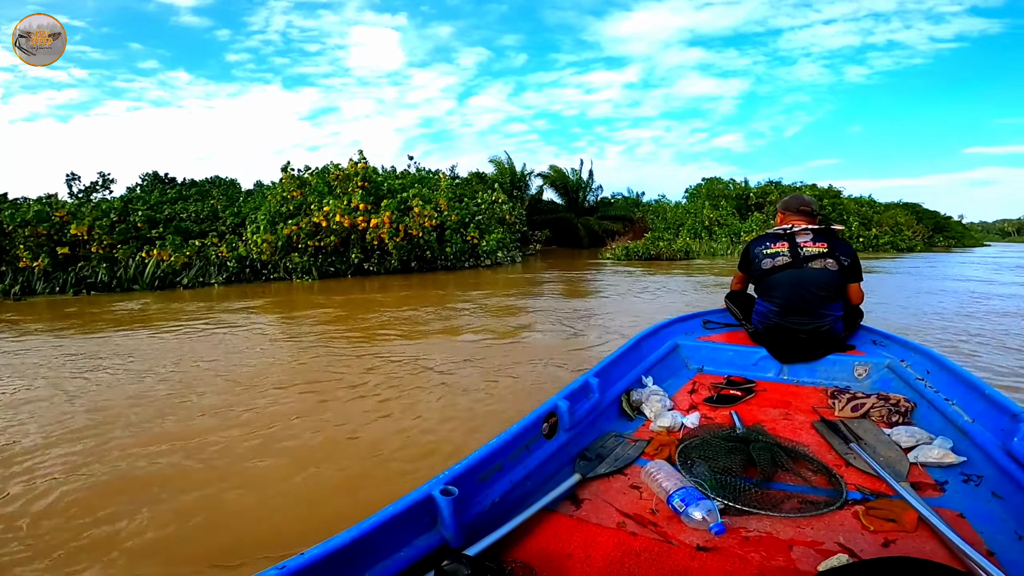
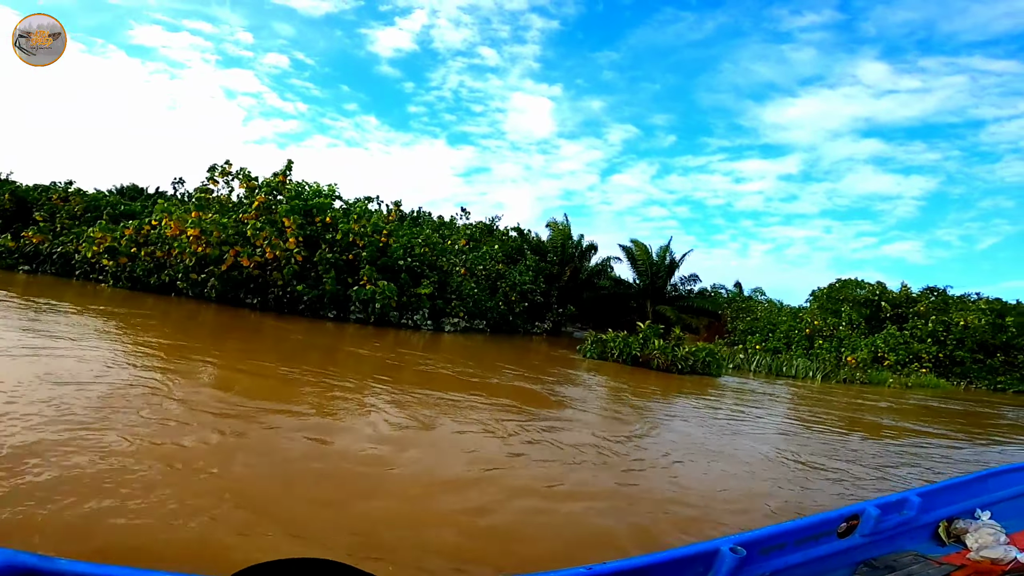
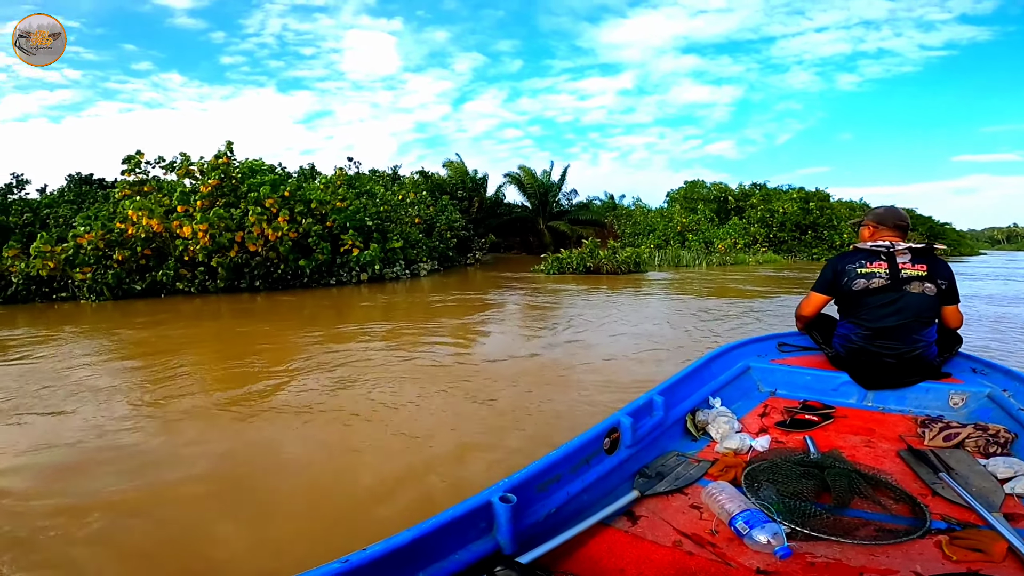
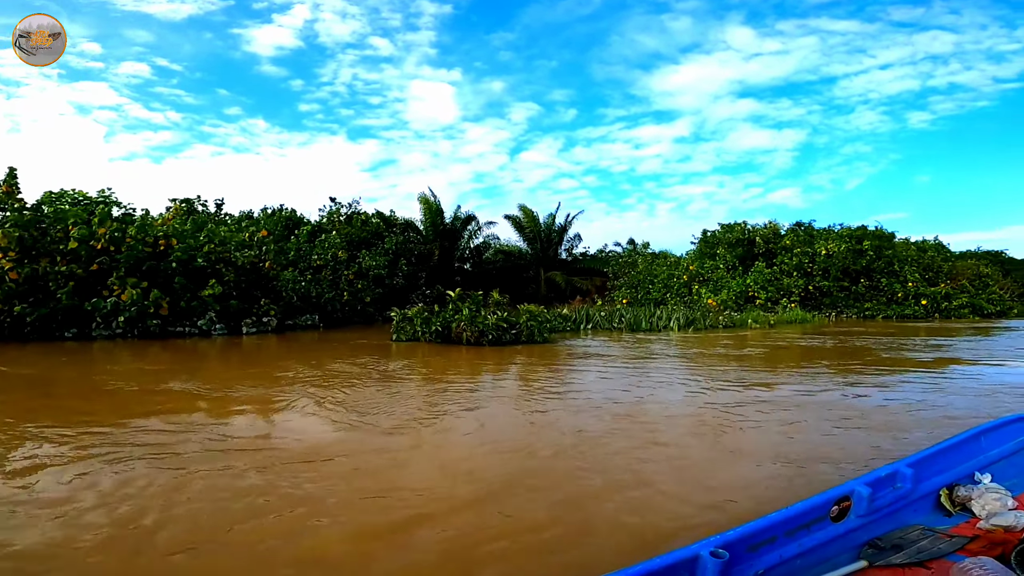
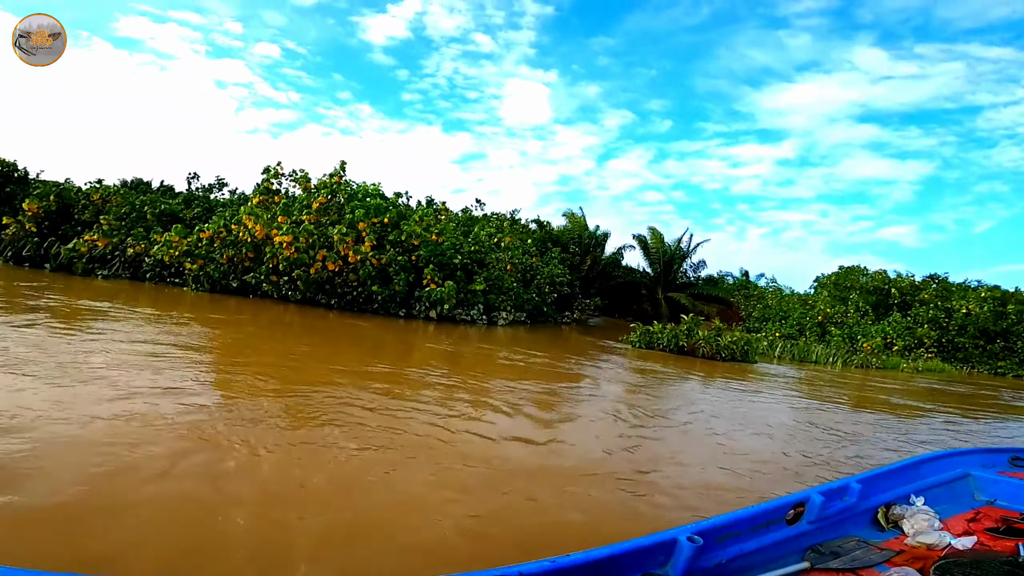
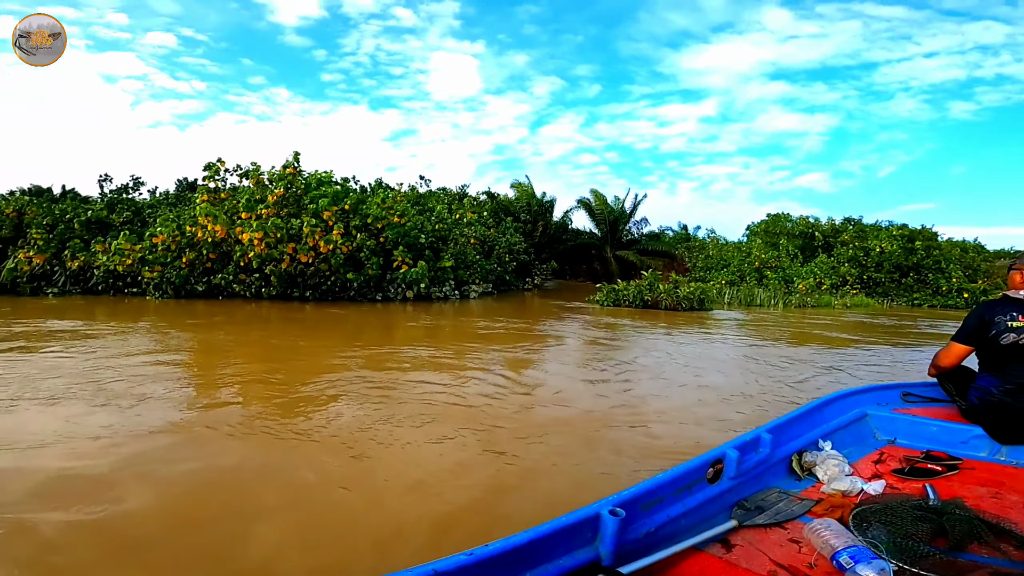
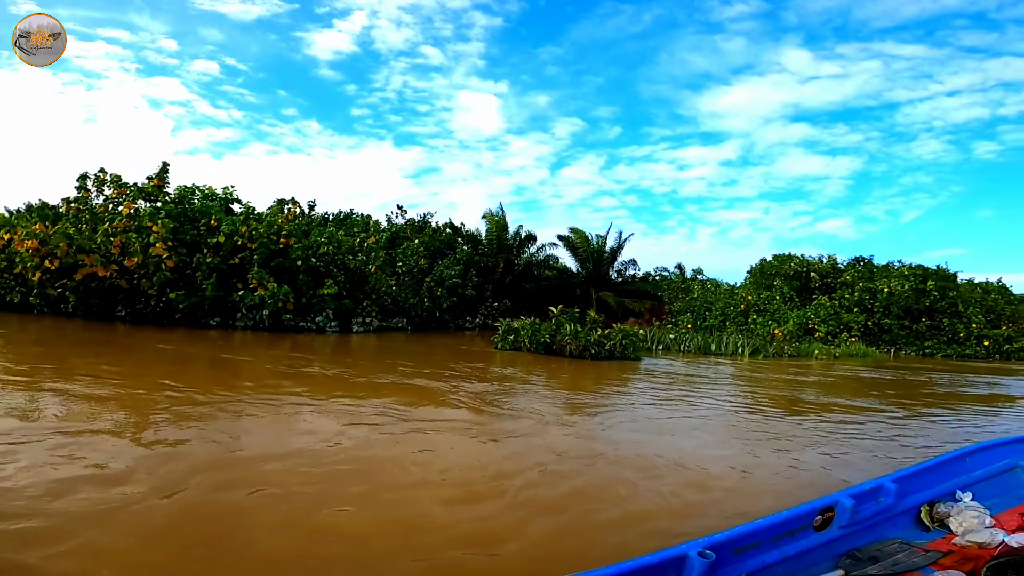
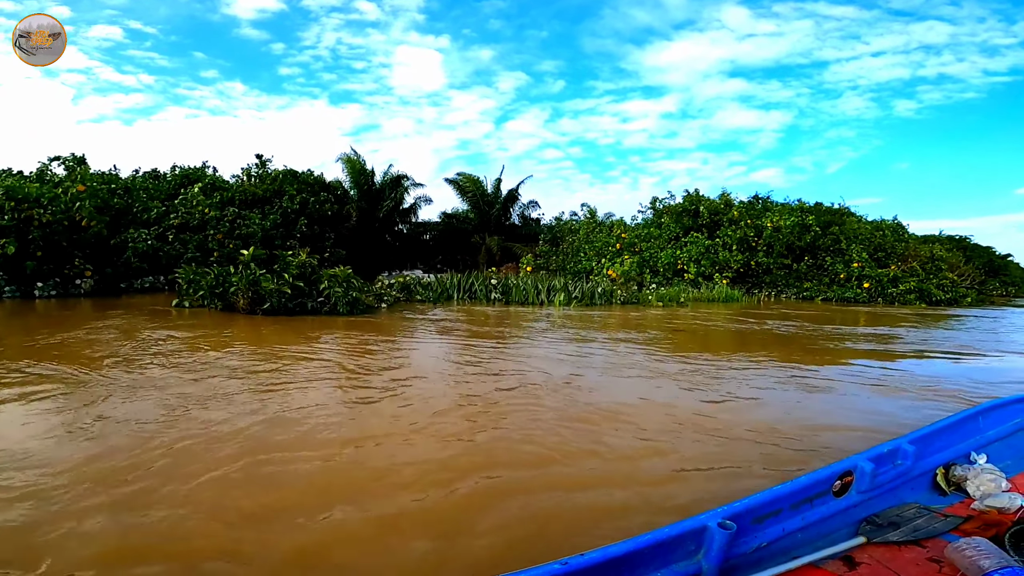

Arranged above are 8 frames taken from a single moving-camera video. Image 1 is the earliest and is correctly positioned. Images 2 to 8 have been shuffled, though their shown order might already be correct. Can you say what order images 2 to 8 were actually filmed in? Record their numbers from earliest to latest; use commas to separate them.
3, 6, 5, 2, 7, 4, 8
